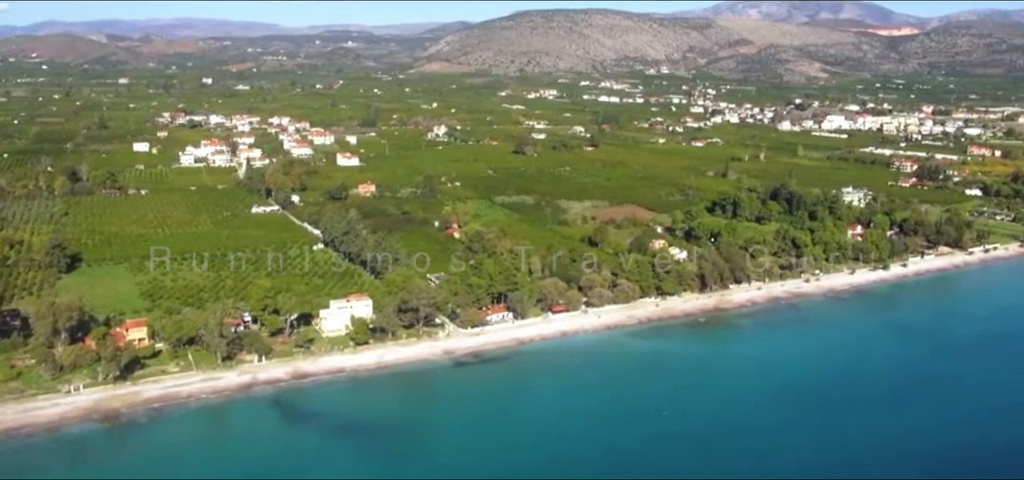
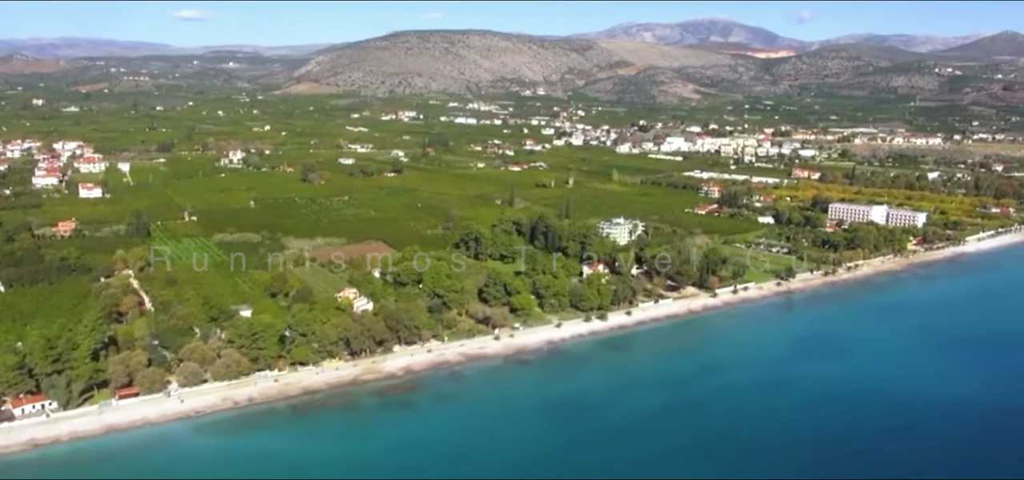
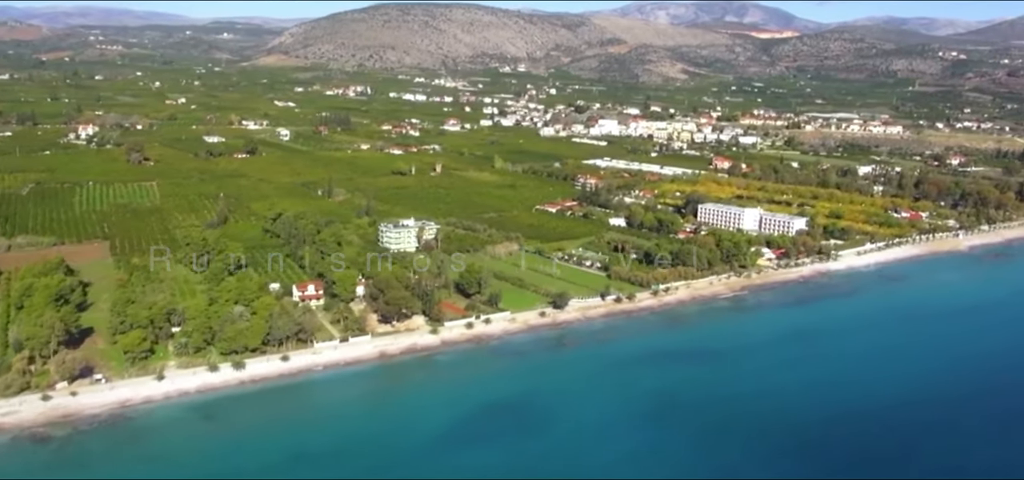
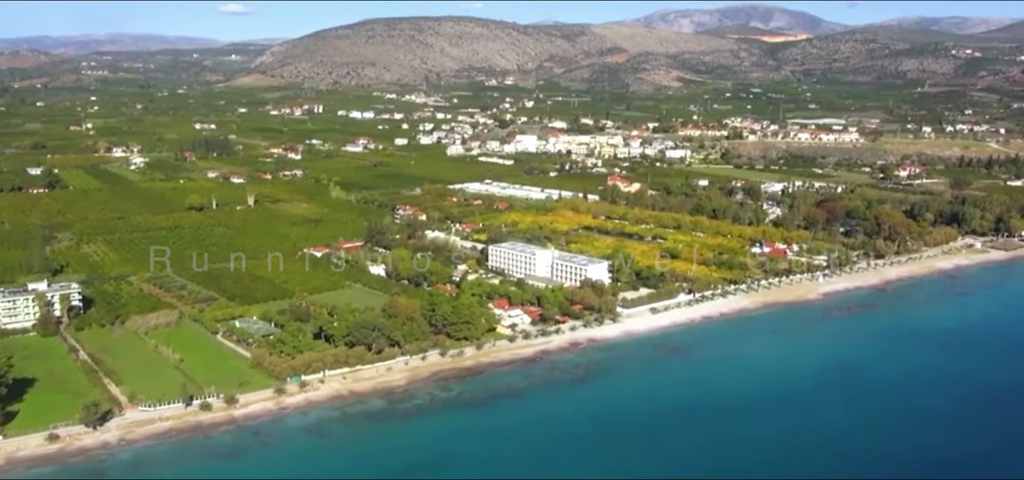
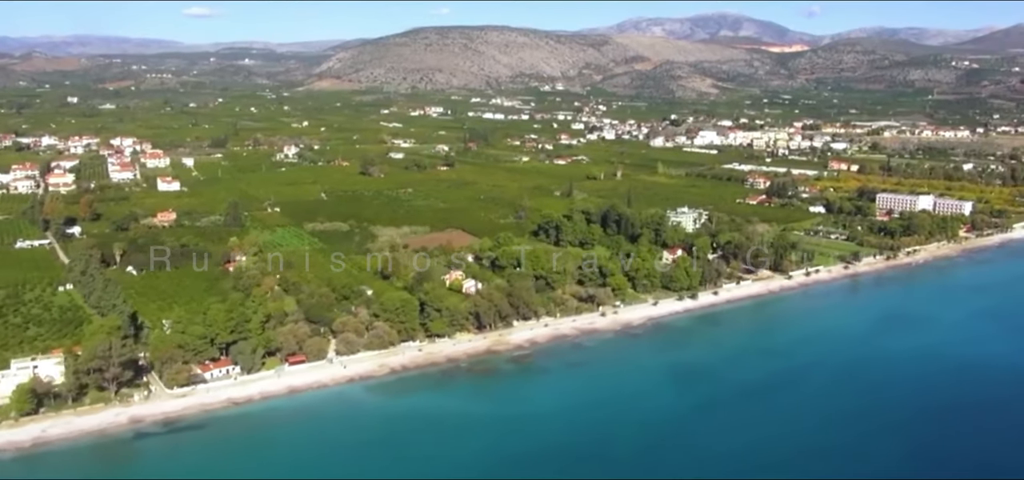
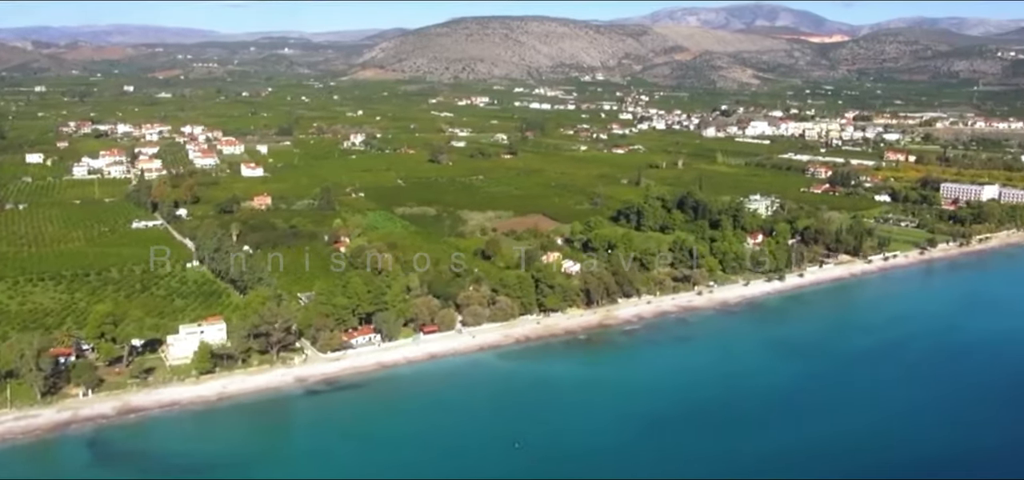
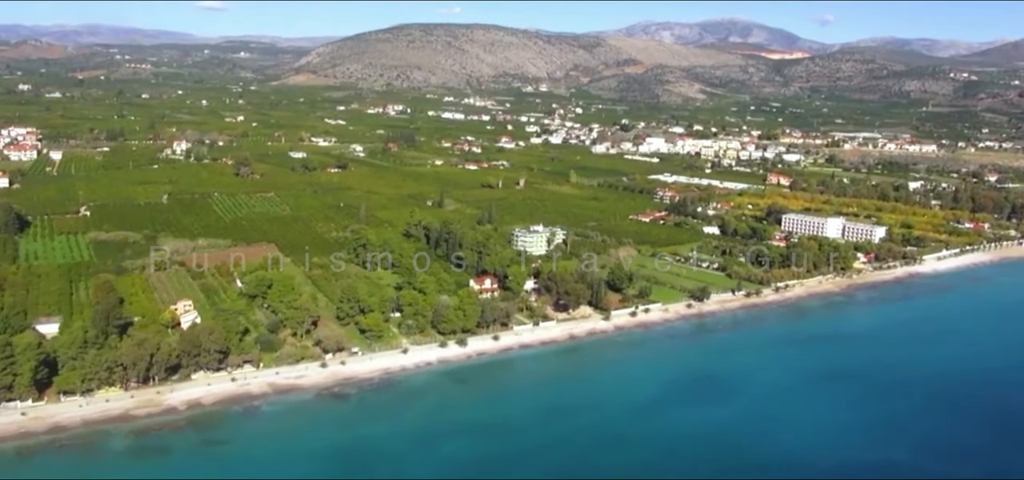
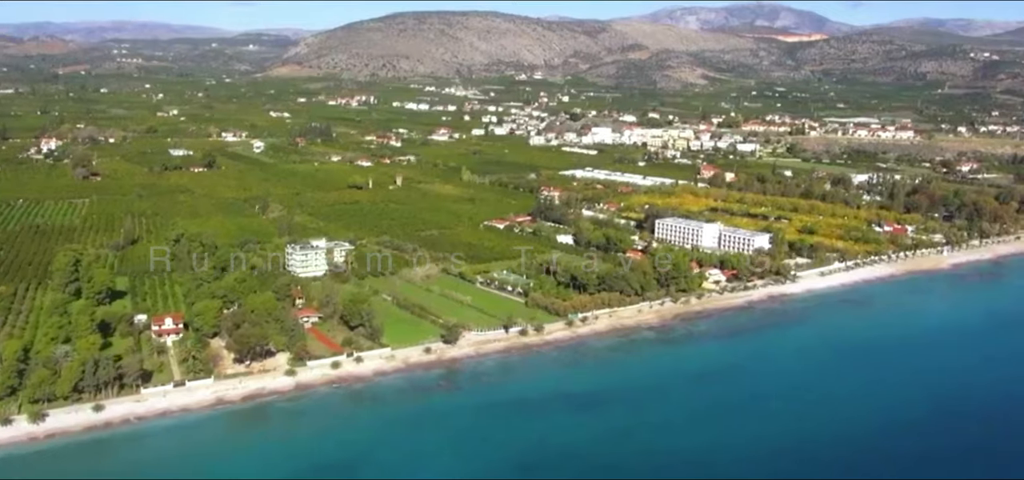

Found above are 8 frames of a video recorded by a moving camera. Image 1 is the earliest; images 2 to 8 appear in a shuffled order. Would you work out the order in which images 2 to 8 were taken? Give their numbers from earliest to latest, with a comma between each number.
6, 5, 2, 7, 3, 8, 4
